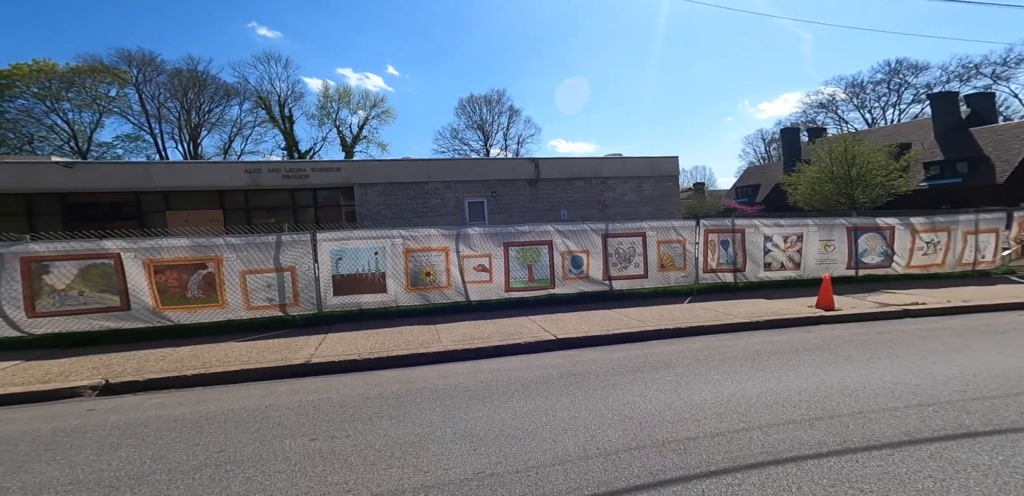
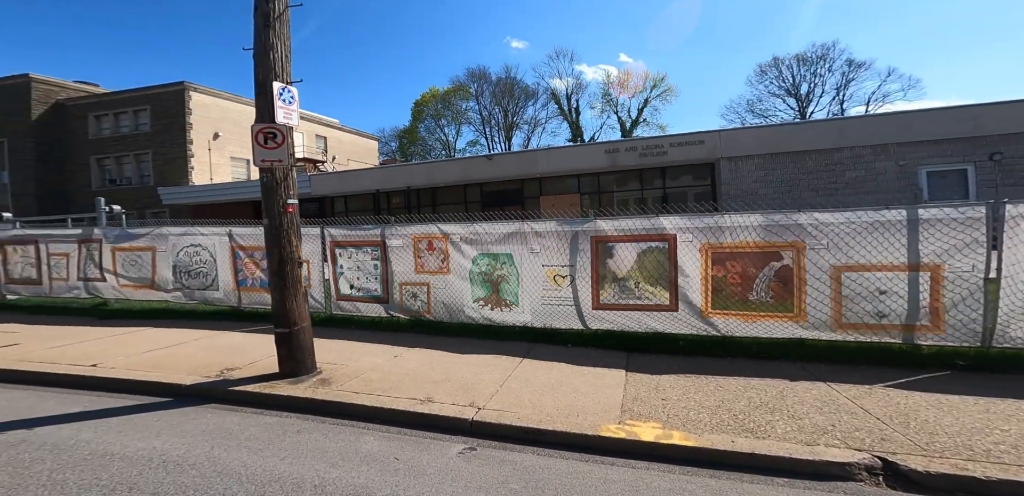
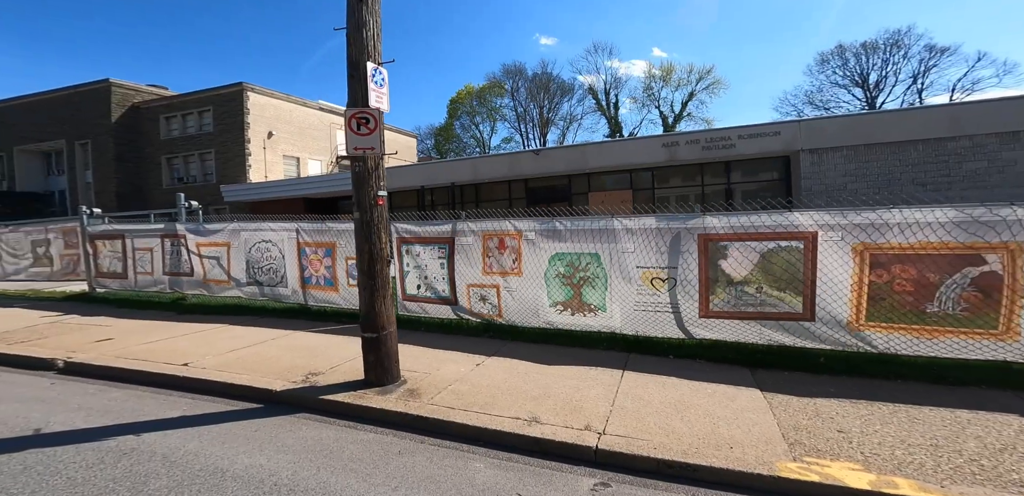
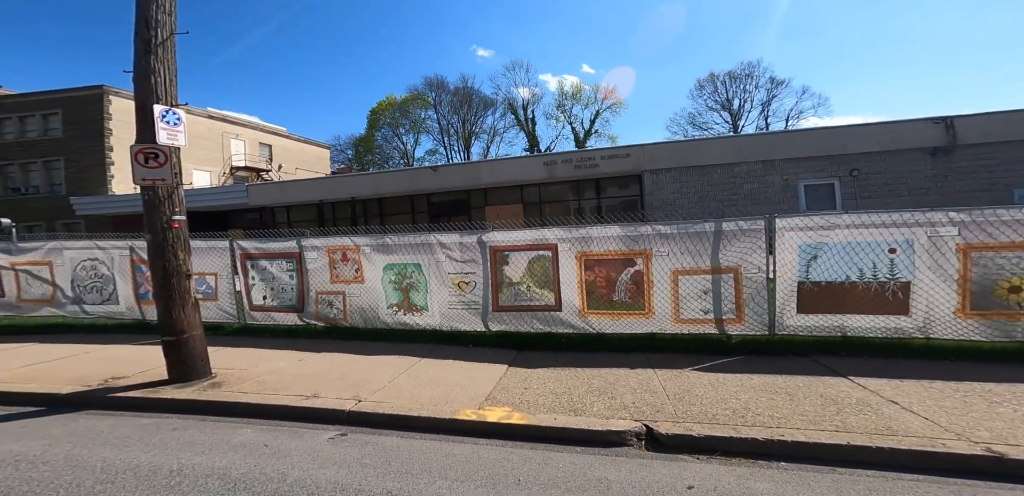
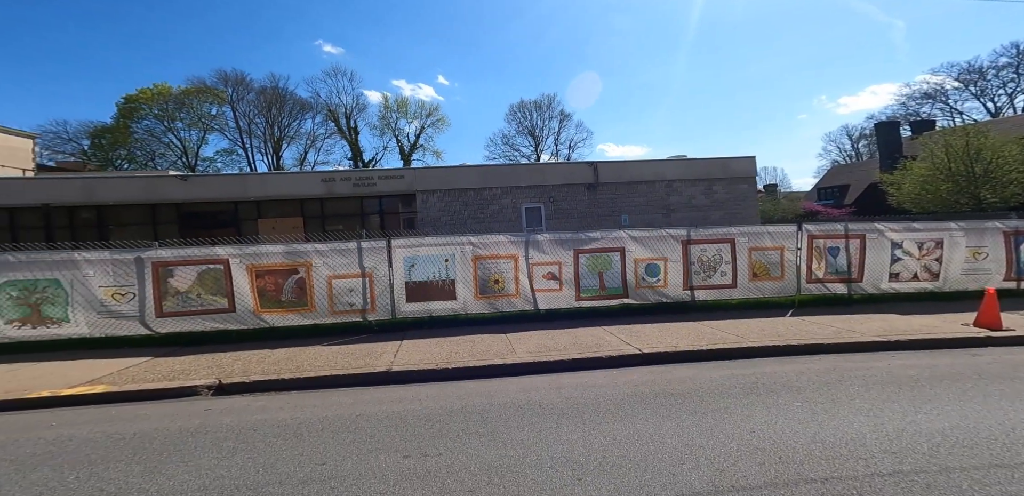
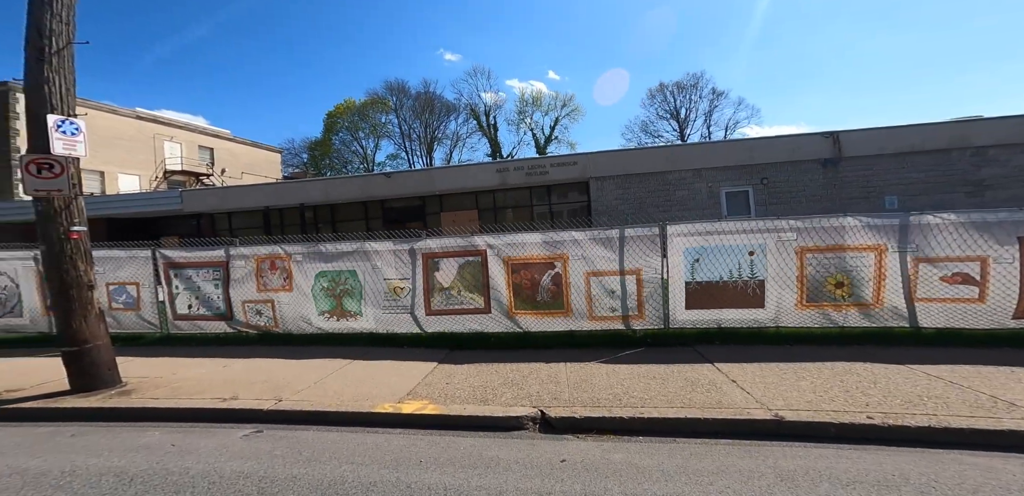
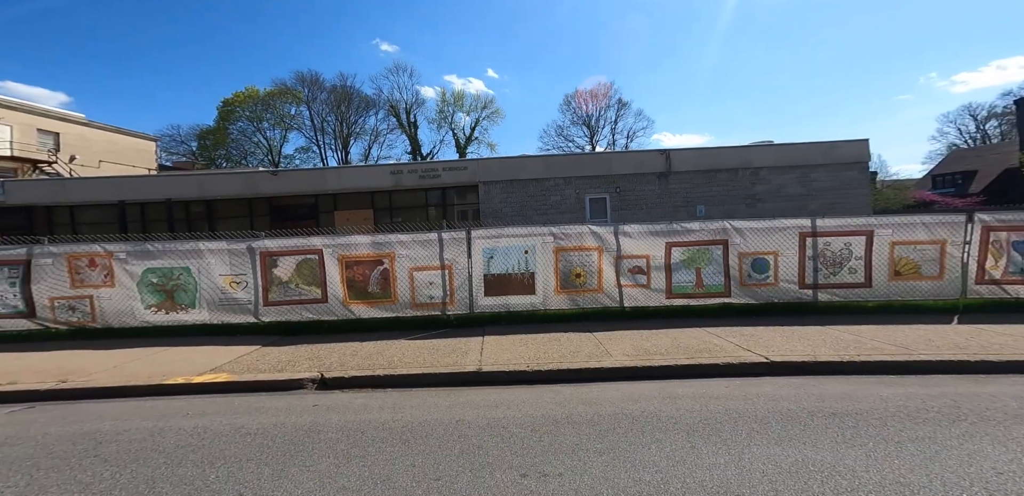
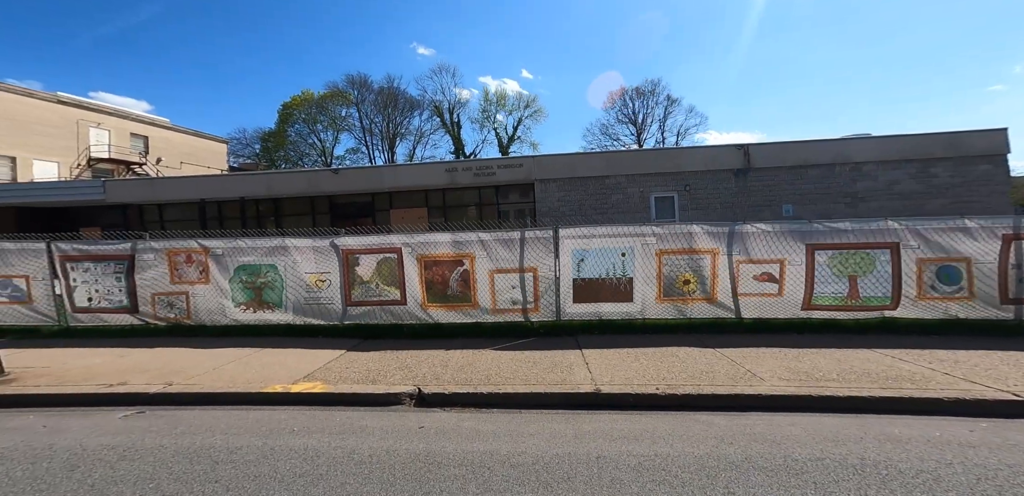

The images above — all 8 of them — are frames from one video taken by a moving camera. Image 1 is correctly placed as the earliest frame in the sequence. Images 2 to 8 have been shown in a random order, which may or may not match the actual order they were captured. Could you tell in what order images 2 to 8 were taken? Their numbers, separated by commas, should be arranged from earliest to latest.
5, 7, 8, 6, 4, 2, 3
